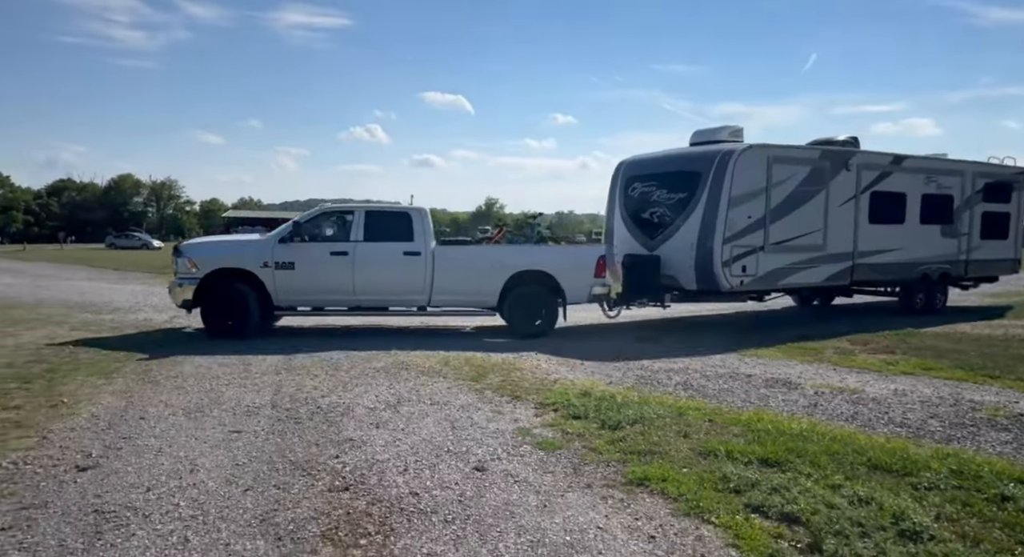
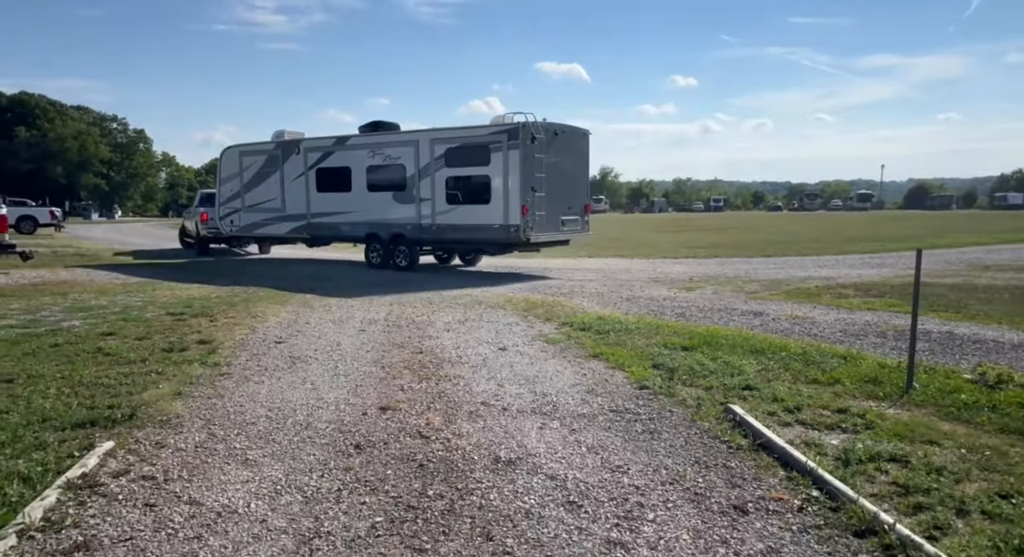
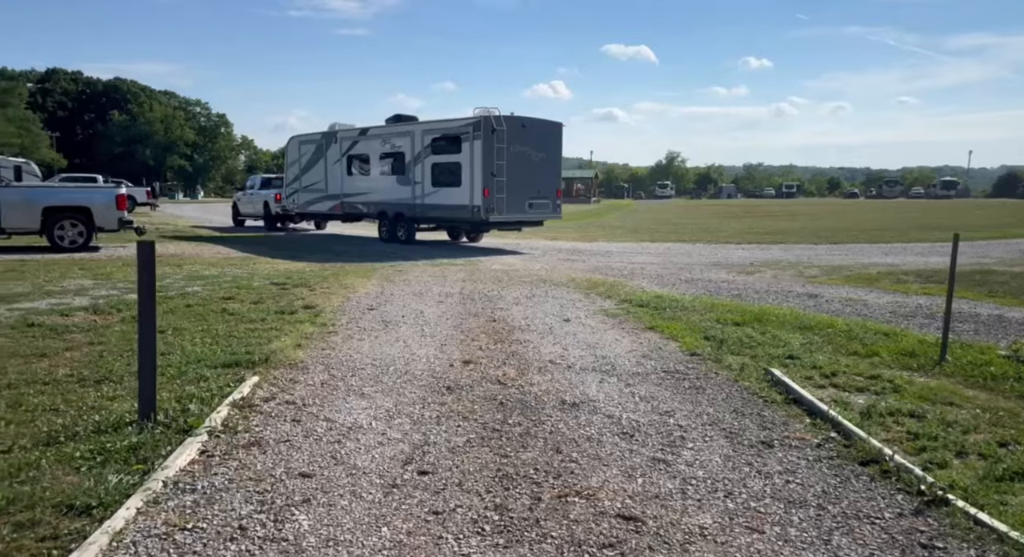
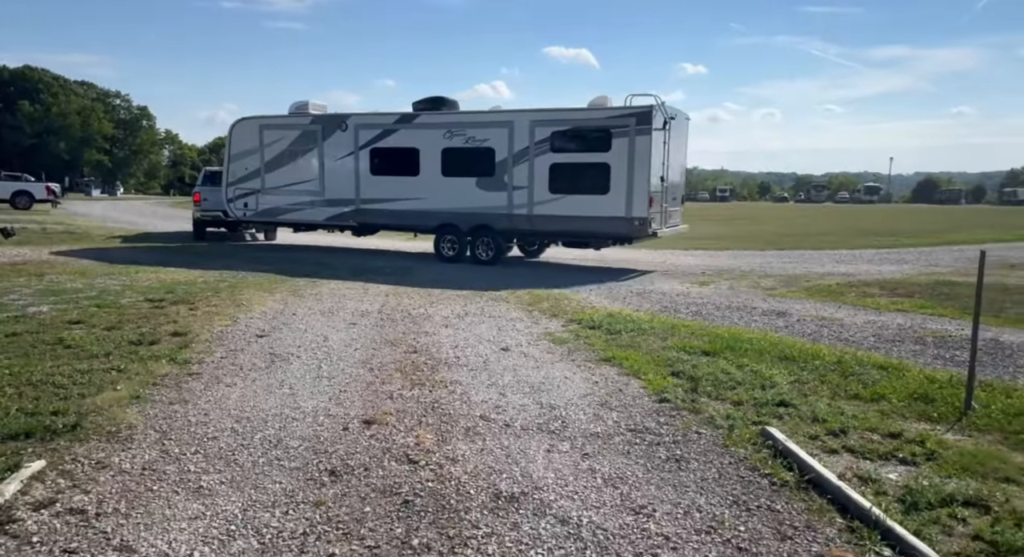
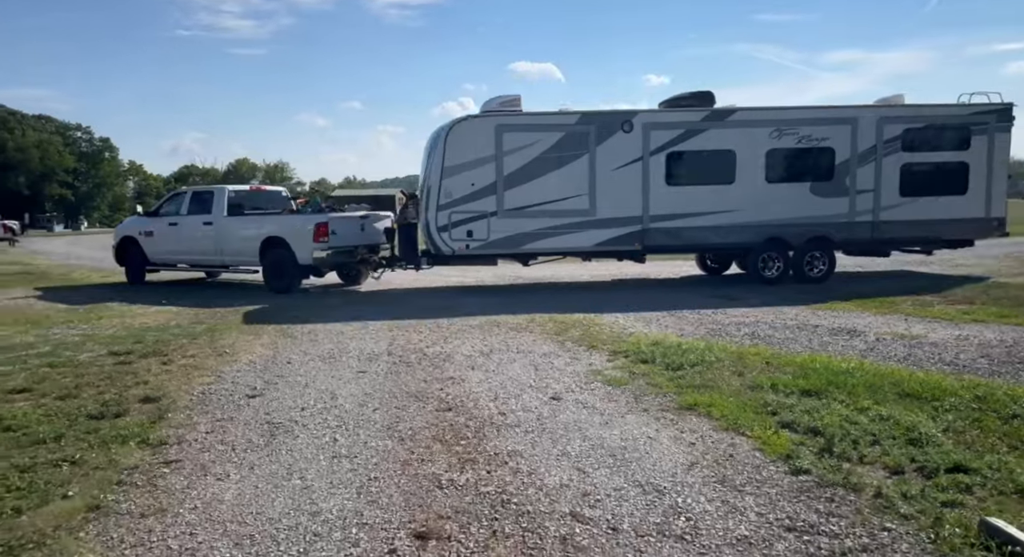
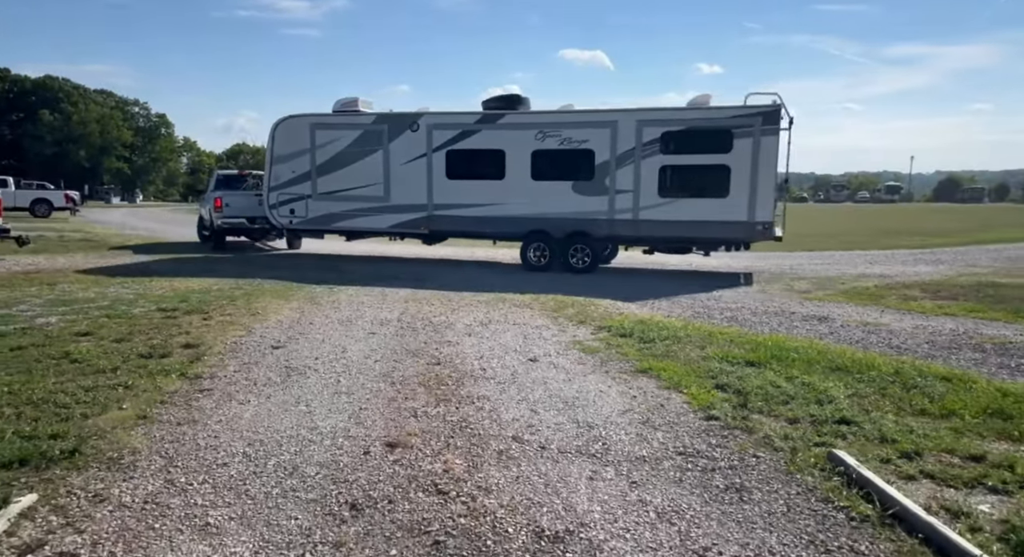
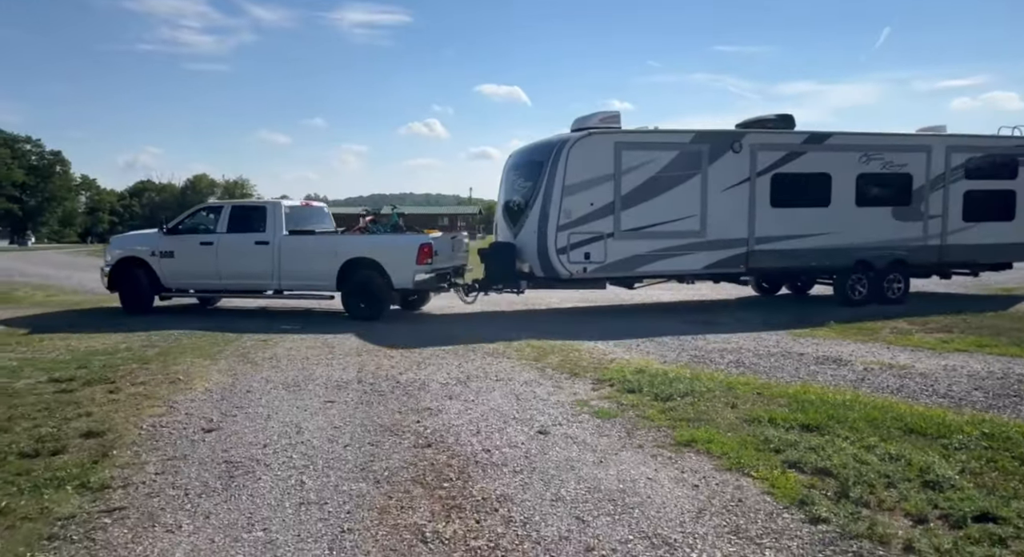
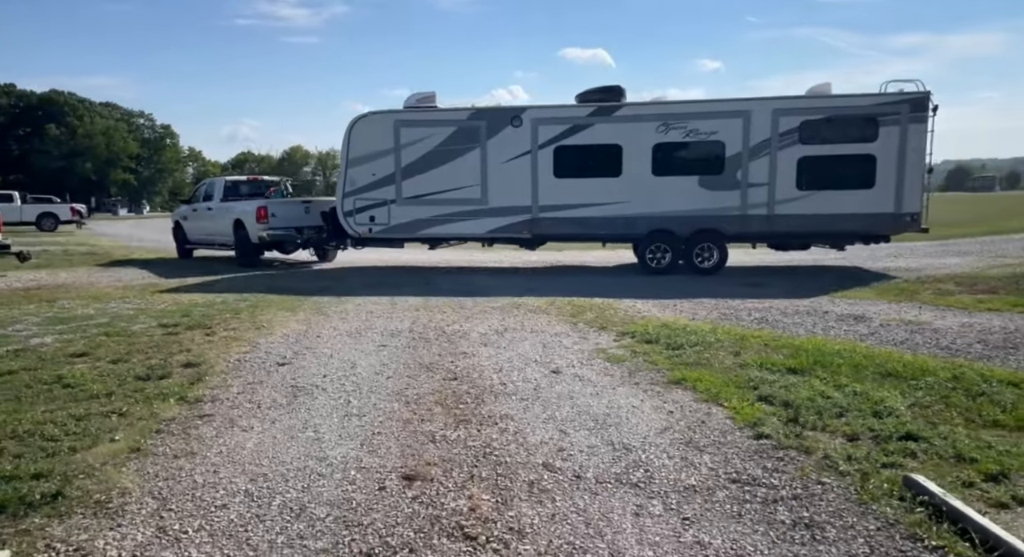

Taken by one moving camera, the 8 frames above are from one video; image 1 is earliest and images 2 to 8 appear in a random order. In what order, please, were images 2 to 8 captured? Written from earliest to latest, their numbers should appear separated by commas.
7, 5, 8, 6, 4, 2, 3
